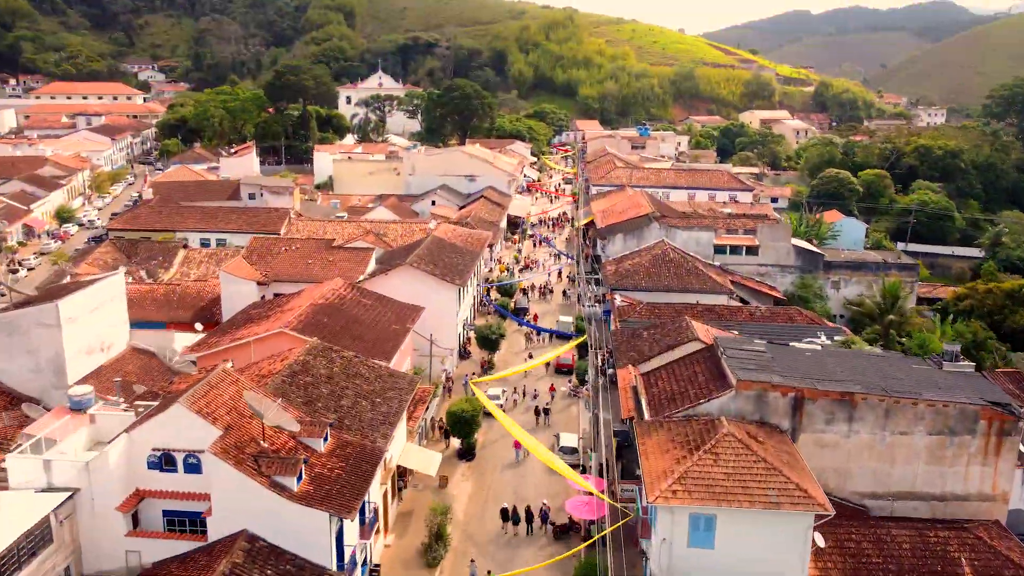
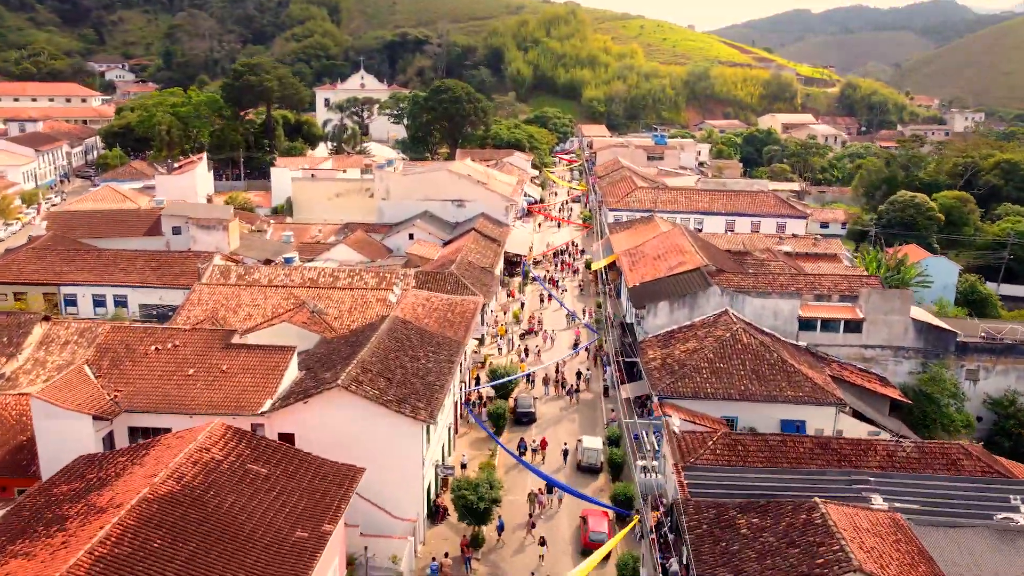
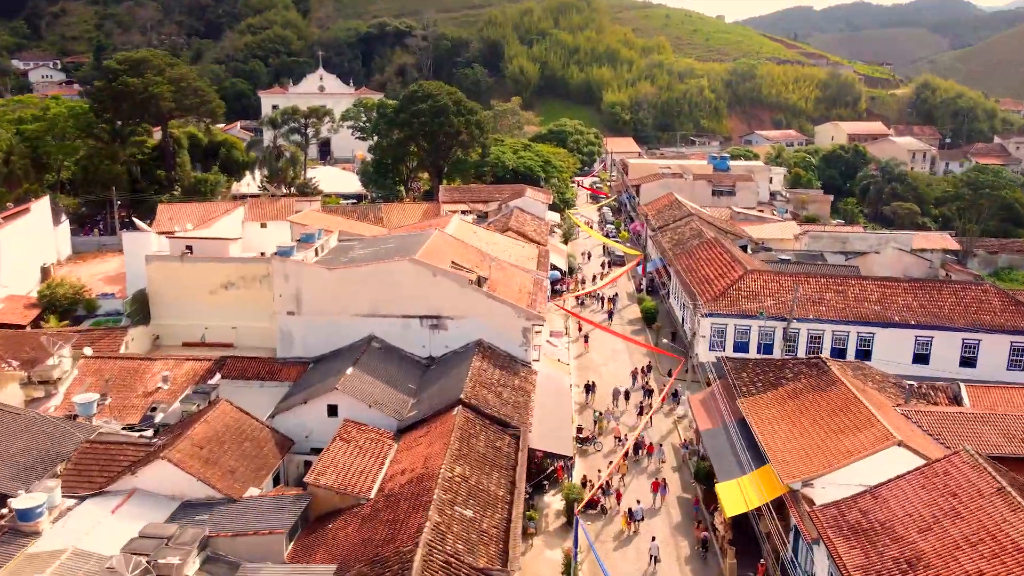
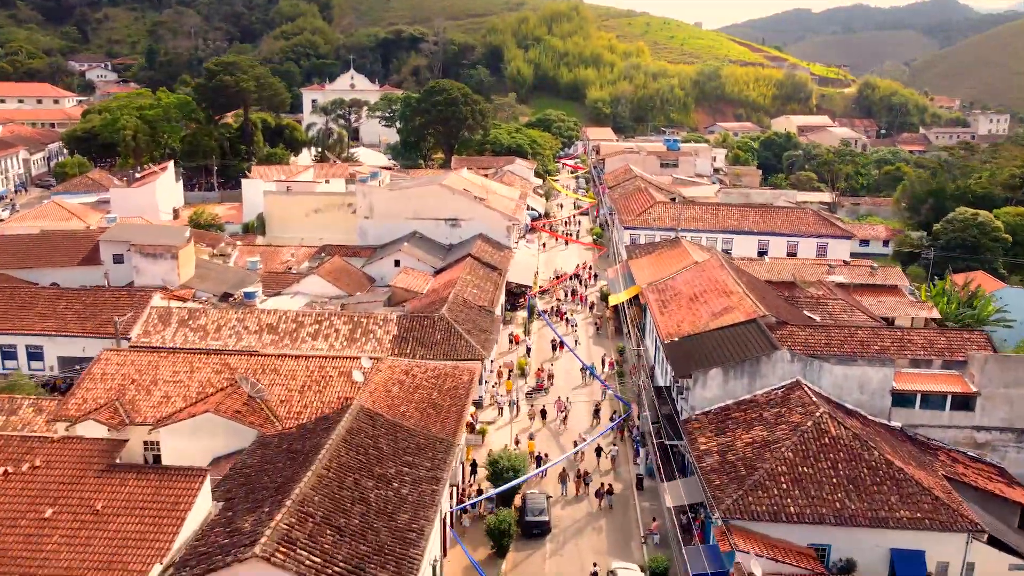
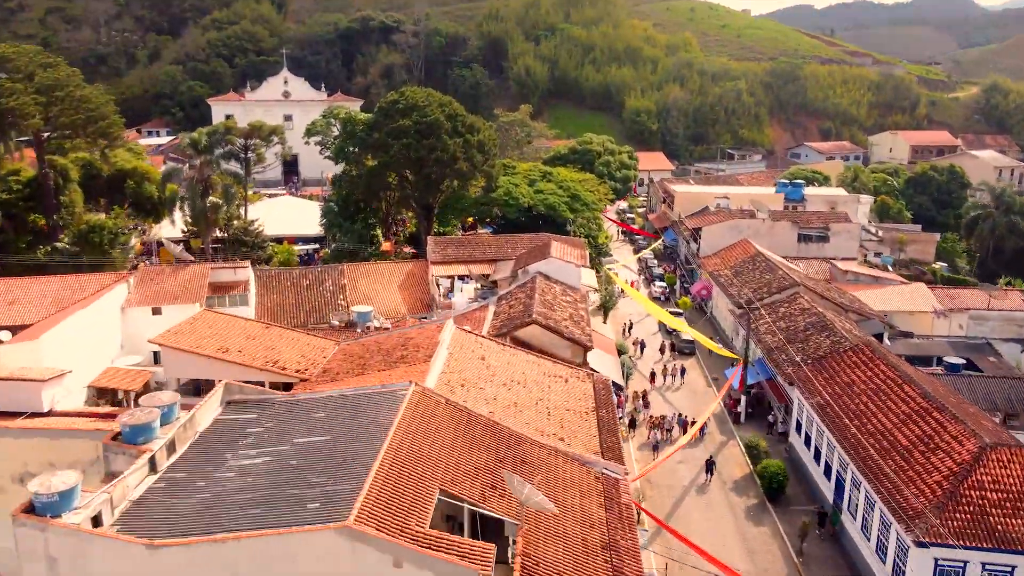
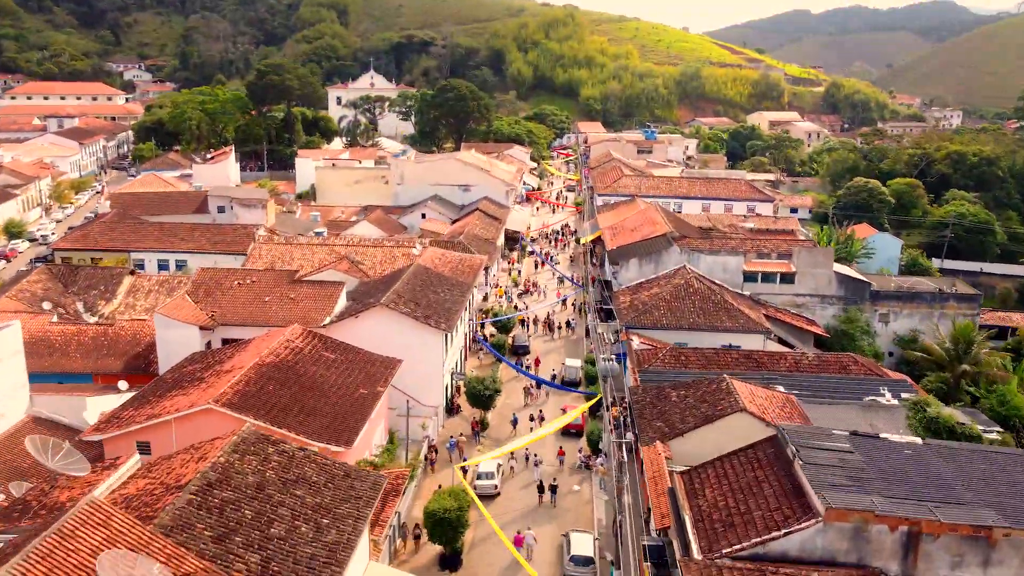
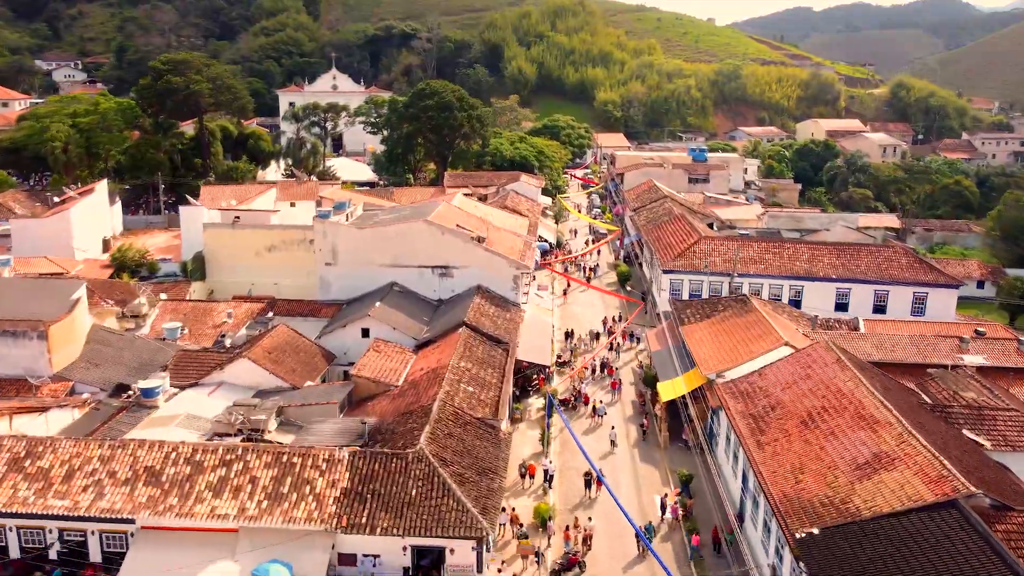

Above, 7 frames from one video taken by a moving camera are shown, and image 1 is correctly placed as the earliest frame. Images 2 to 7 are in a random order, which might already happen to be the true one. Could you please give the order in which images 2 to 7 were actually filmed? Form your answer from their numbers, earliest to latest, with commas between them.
6, 2, 4, 7, 3, 5
